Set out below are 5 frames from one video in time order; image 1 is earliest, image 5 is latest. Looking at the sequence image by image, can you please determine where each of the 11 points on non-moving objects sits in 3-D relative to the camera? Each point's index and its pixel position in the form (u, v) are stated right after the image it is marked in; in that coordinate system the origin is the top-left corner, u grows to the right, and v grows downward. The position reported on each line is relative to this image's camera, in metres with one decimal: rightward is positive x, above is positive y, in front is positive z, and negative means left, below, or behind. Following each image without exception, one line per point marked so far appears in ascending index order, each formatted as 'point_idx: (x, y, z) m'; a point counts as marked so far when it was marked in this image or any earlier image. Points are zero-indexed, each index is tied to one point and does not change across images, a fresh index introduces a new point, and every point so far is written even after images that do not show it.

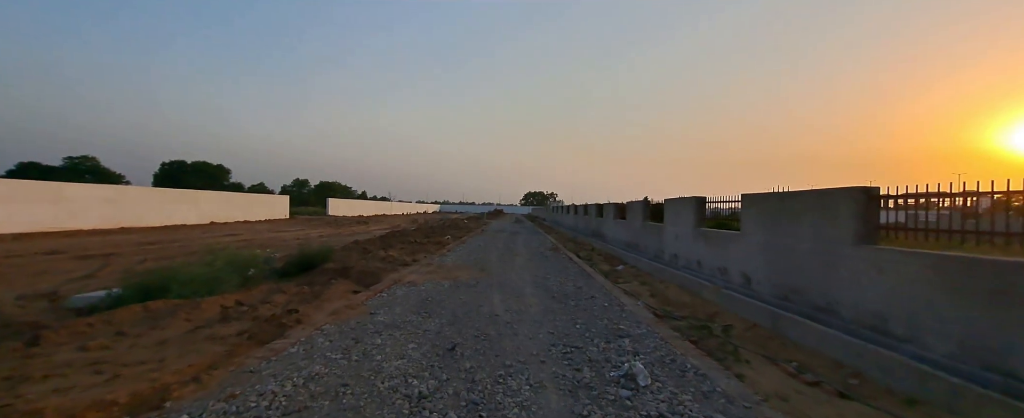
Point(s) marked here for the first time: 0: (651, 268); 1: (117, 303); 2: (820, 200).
0: (+4.9, -2.1, +12.5) m
1: (-6.5, -1.5, +5.9) m
2: (+5.2, +0.2, +6.0) m
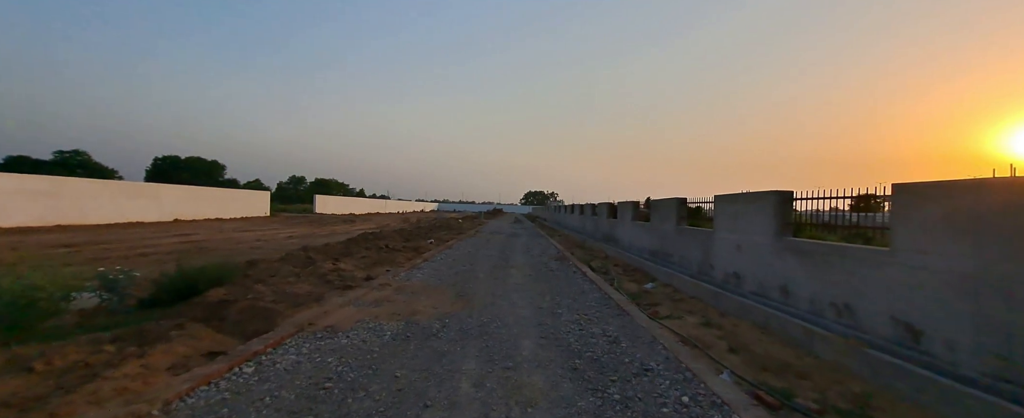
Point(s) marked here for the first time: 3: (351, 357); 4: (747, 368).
0: (+4.7, -2.1, +9.1) m
1: (-6.7, -1.5, +2.4) m
2: (+5.0, +0.2, +2.6) m
3: (-1.9, -1.7, +4.2) m
4: (+3.2, -2.2, +4.9) m
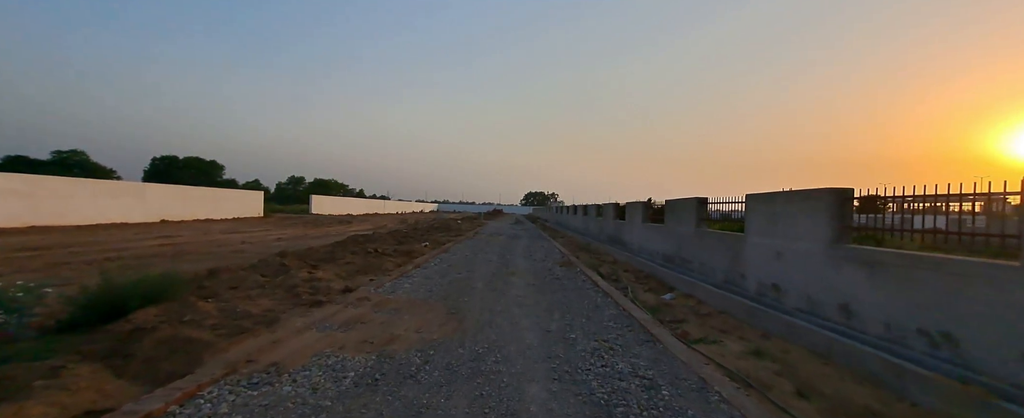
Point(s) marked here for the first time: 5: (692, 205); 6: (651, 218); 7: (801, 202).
0: (+4.8, -2.1, +7.8) m
1: (-6.6, -1.4, +1.2) m
2: (+5.1, +0.1, +1.4) m
3: (-1.8, -1.7, +3.0) m
4: (+3.3, -2.2, +3.6) m
5: (+5.6, +0.1, +11.1) m
6: (+5.9, -0.4, +15.0) m
7: (+5.4, +0.2, +6.6) m
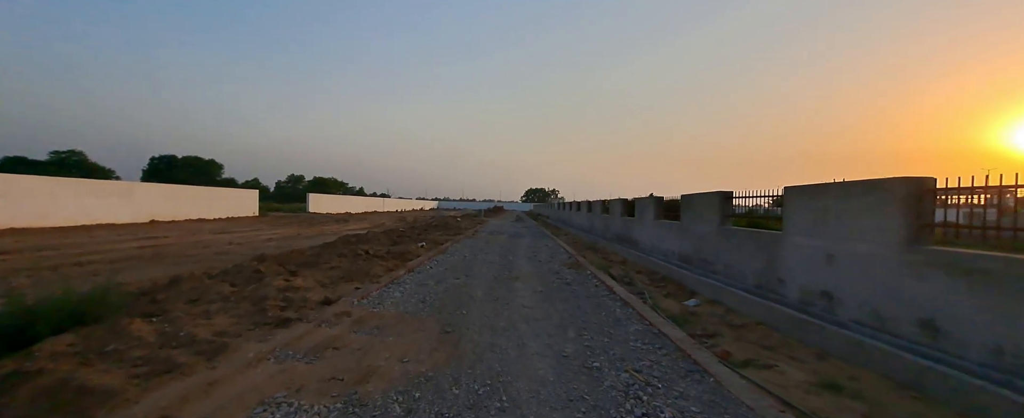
0: (+4.9, -2.0, +6.8) m
1: (-6.5, -1.5, +0.2) m
2: (+5.2, +0.2, +0.3) m
3: (-1.7, -1.7, +1.9) m
4: (+3.4, -2.1, +2.6) m
5: (+5.7, +0.3, +10.0) m
6: (+6.0, -0.2, +13.9) m
7: (+5.5, +0.2, +5.6) m
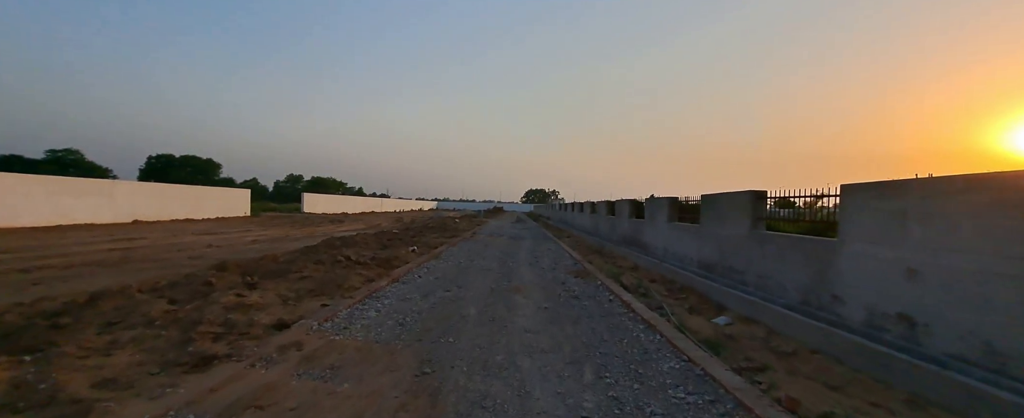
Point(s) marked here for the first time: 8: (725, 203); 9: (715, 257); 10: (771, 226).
0: (+4.9, -2.0, +5.5) m
1: (-6.6, -1.5, -1.1) m
2: (+5.1, +0.2, -0.9) m
3: (-1.8, -1.7, +0.7) m
4: (+3.3, -2.2, +1.4) m
5: (+5.7, +0.2, +8.8) m
6: (+5.9, -0.3, +12.7) m
7: (+5.5, +0.2, +4.3) m
8: (+5.7, +0.2, +9.6) m
9: (+5.5, -1.3, +9.9) m
10: (+5.9, -0.4, +8.2) m
